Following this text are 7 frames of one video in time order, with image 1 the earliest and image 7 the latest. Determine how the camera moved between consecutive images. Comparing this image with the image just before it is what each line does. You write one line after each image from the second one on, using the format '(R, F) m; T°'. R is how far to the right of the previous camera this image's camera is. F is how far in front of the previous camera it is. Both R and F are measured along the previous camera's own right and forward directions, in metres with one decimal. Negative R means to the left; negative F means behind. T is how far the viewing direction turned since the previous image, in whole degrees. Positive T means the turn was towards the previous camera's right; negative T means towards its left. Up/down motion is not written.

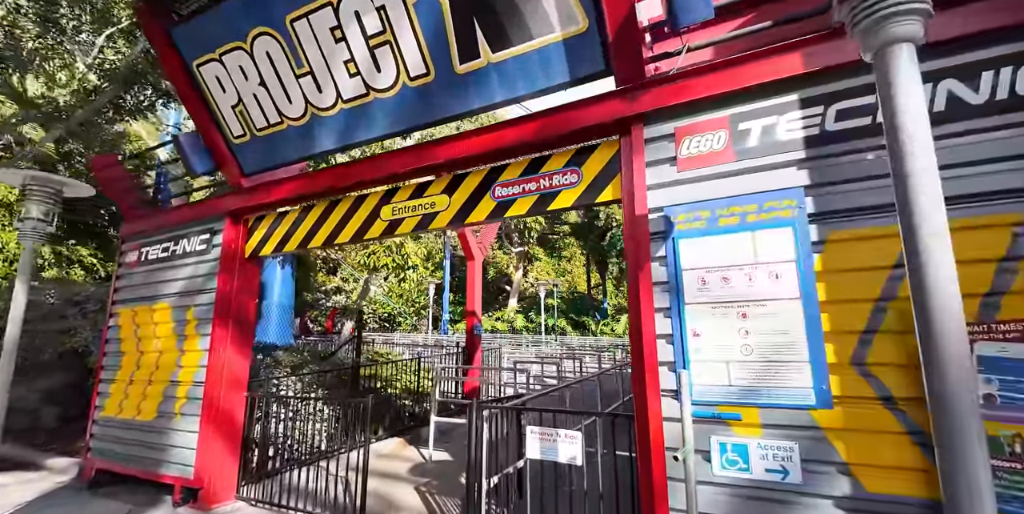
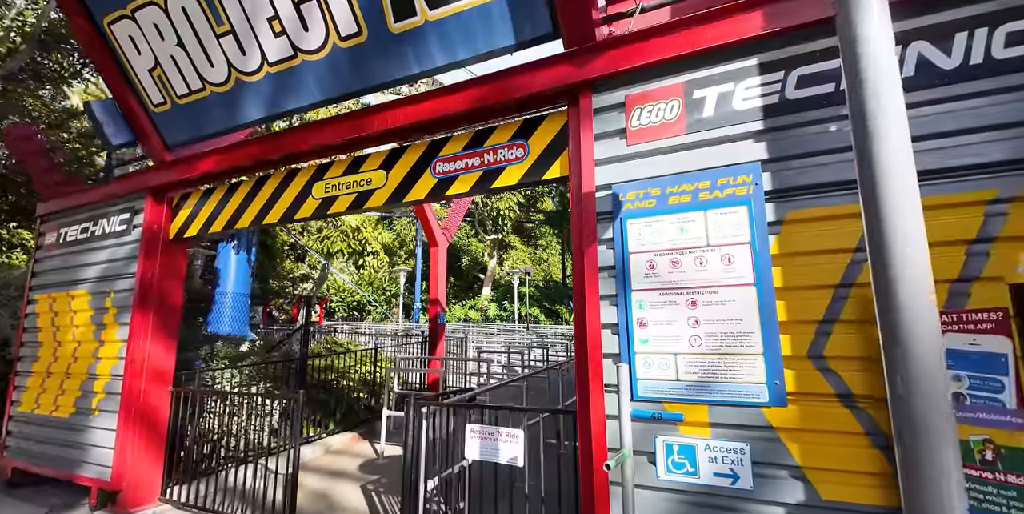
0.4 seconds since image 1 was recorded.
(+0.3, +0.4) m; +3°
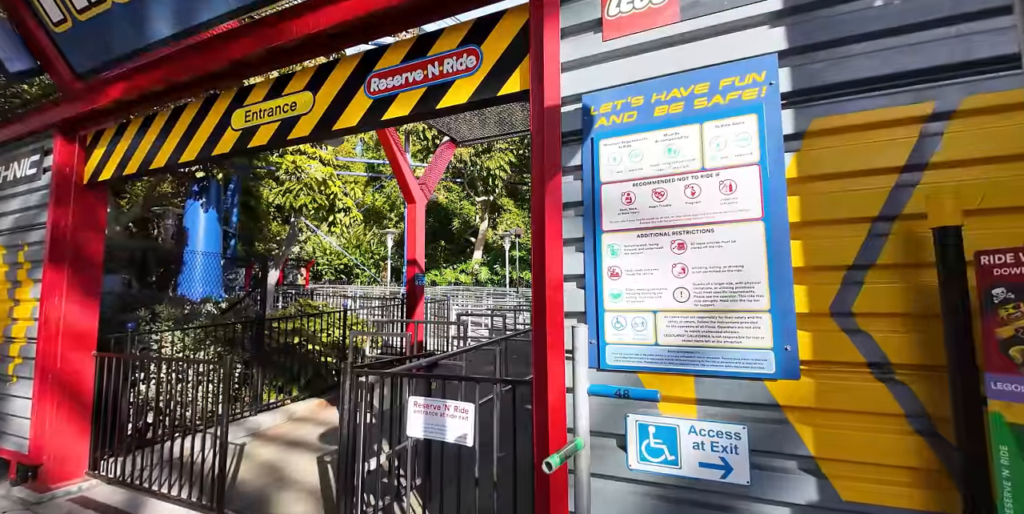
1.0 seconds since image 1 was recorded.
(+0.3, +0.7) m; 0°
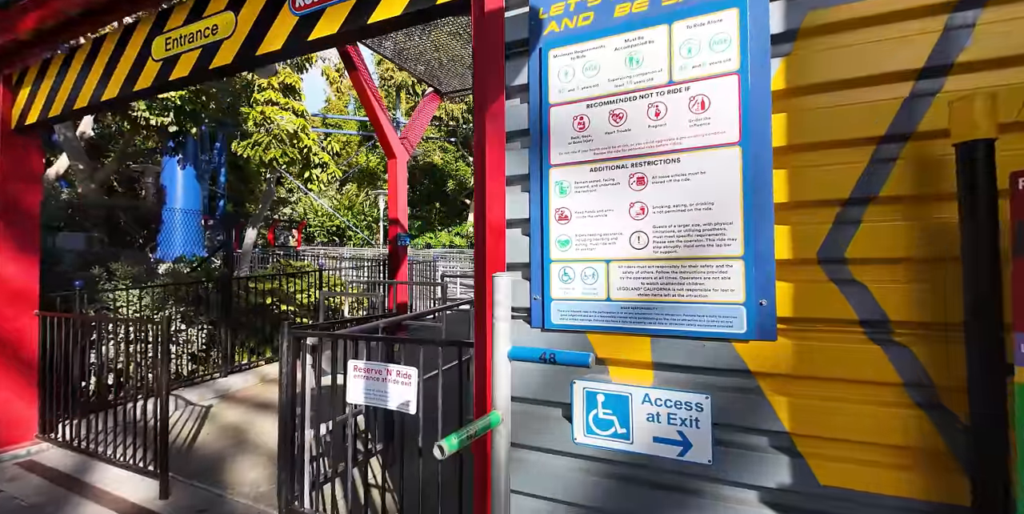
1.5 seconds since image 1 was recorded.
(+0.3, +0.4) m; 0°
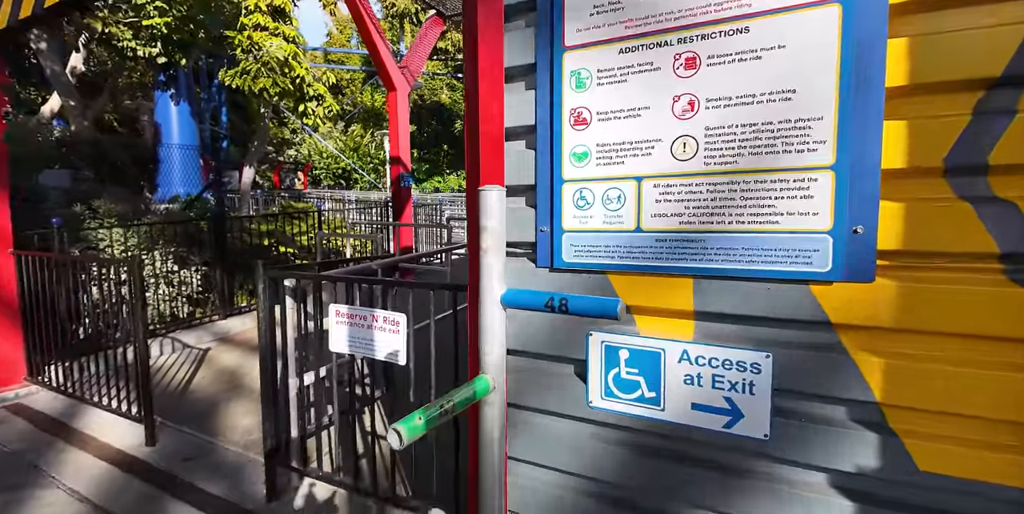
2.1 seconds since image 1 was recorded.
(0.0, +0.4) m; -1°
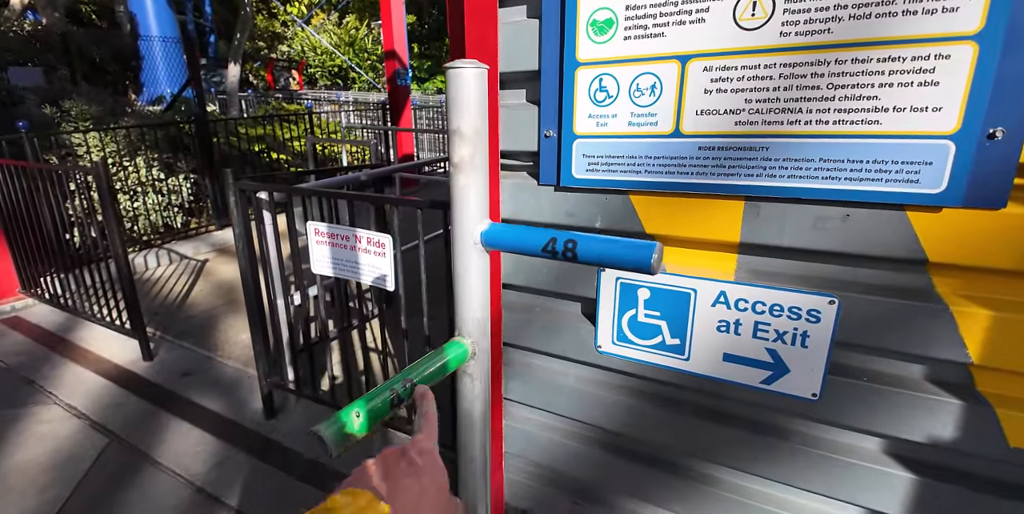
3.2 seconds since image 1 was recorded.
(0.0, +0.3) m; -1°
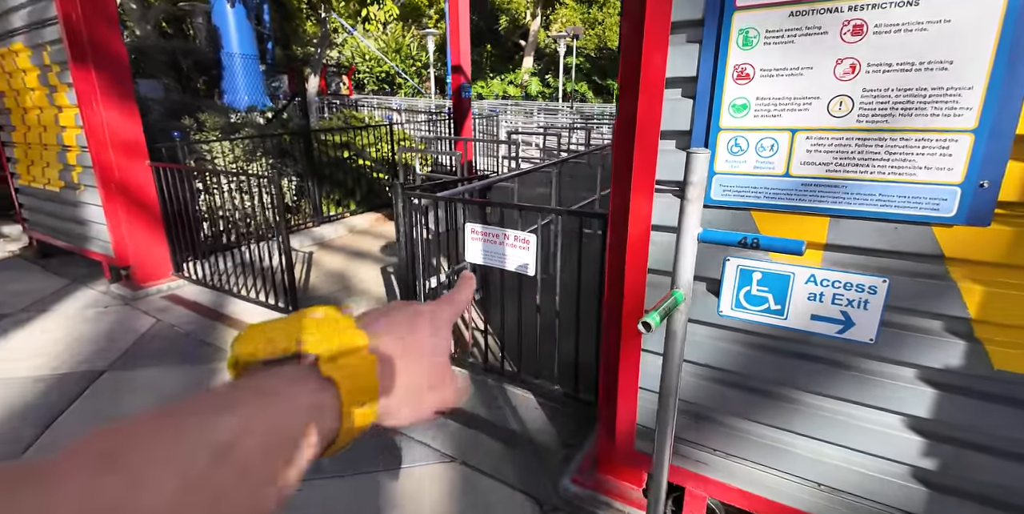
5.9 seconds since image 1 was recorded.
(-0.5, -0.7) m; -3°
